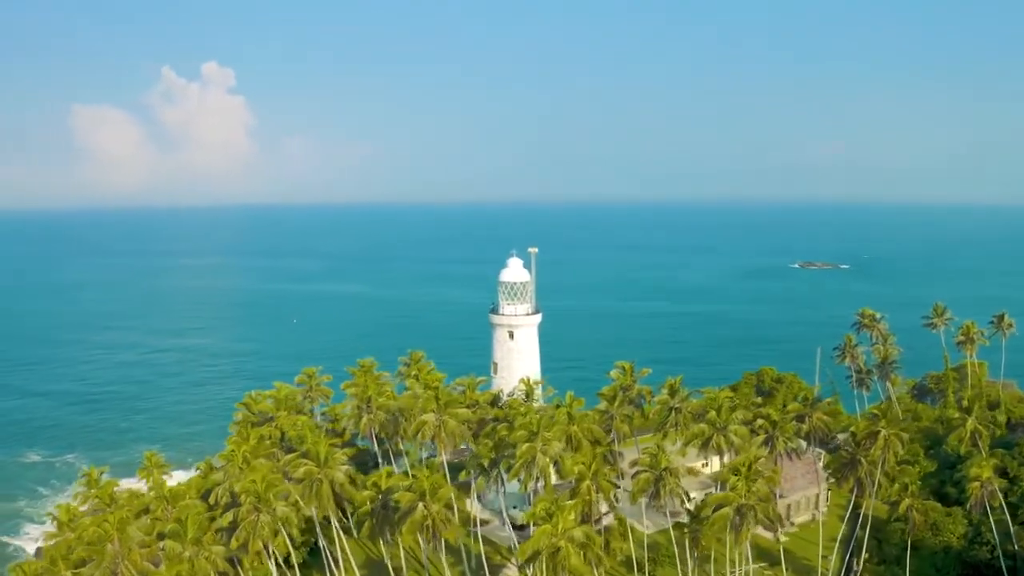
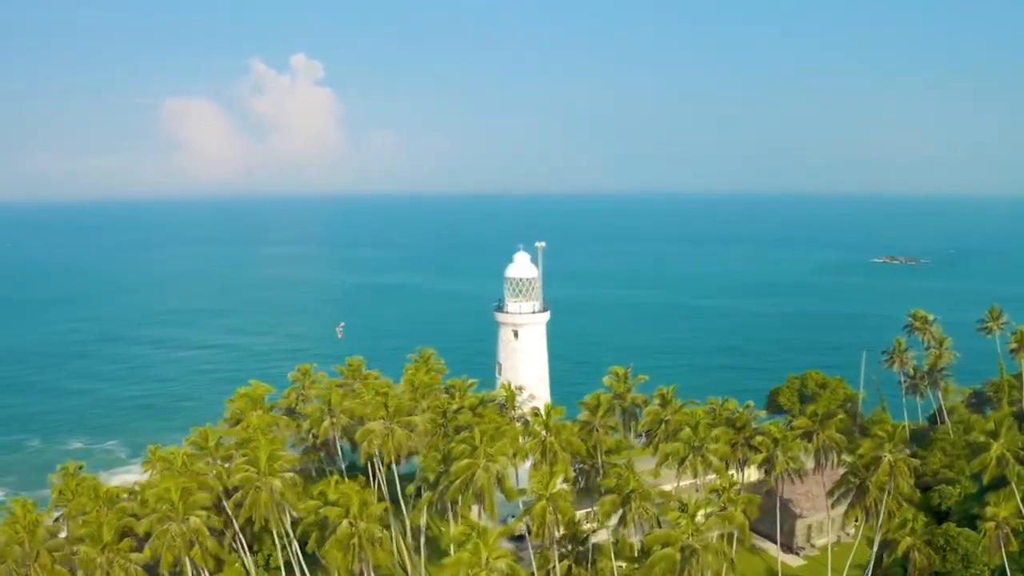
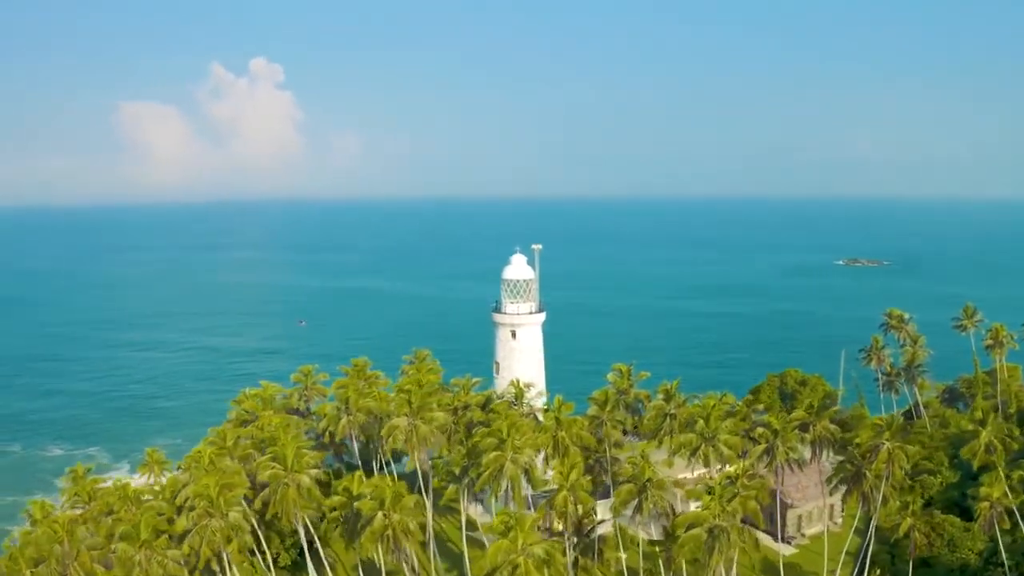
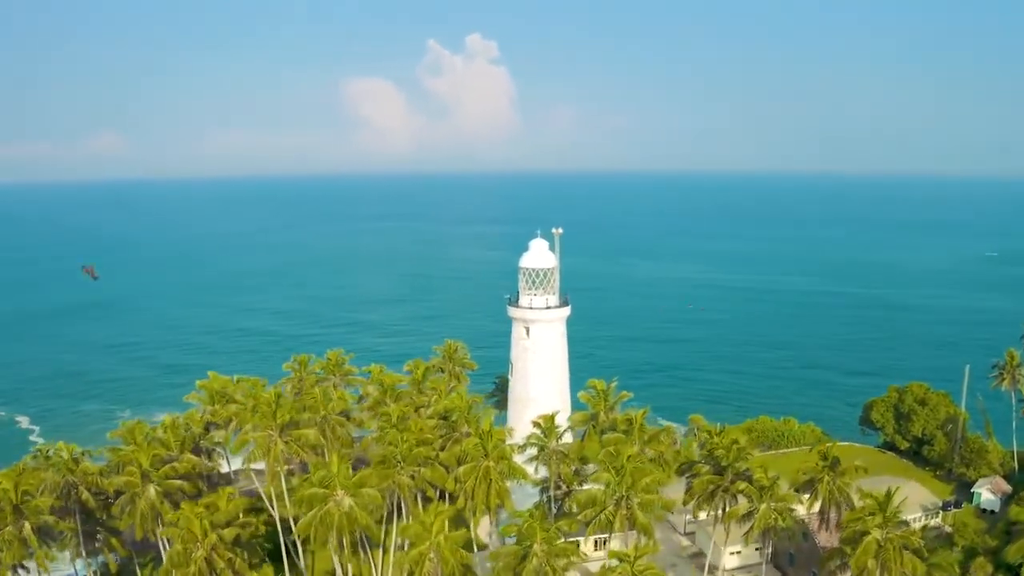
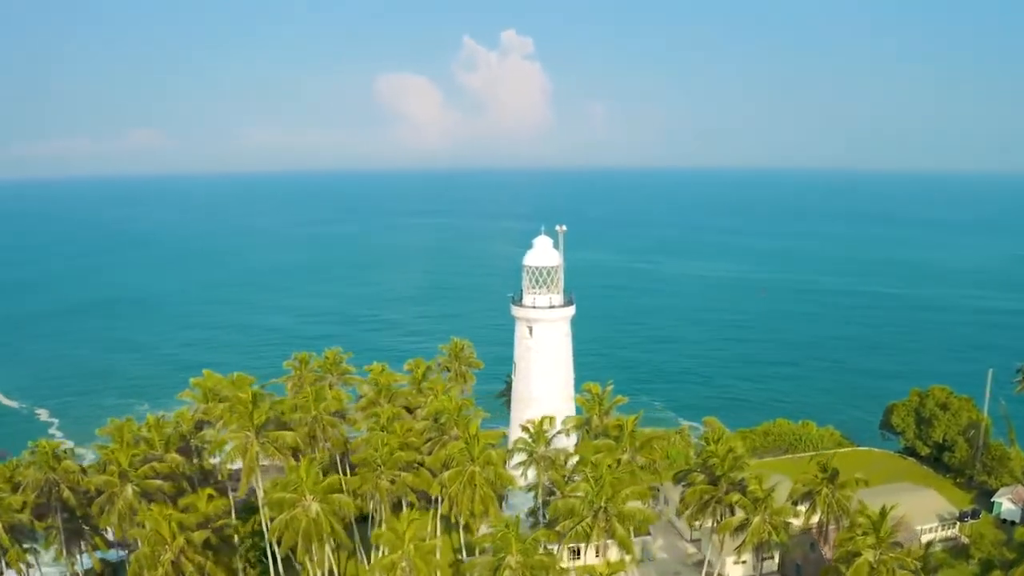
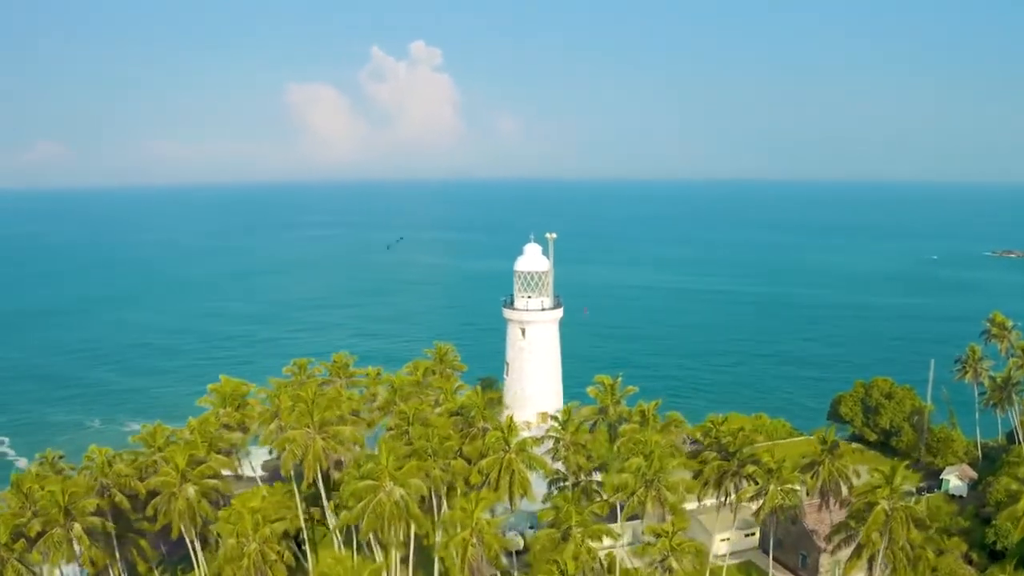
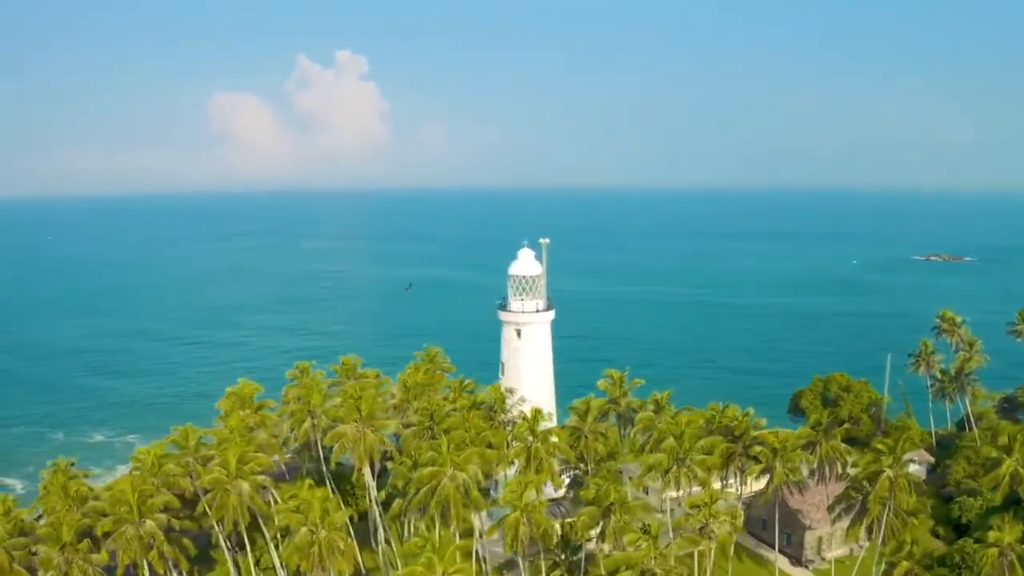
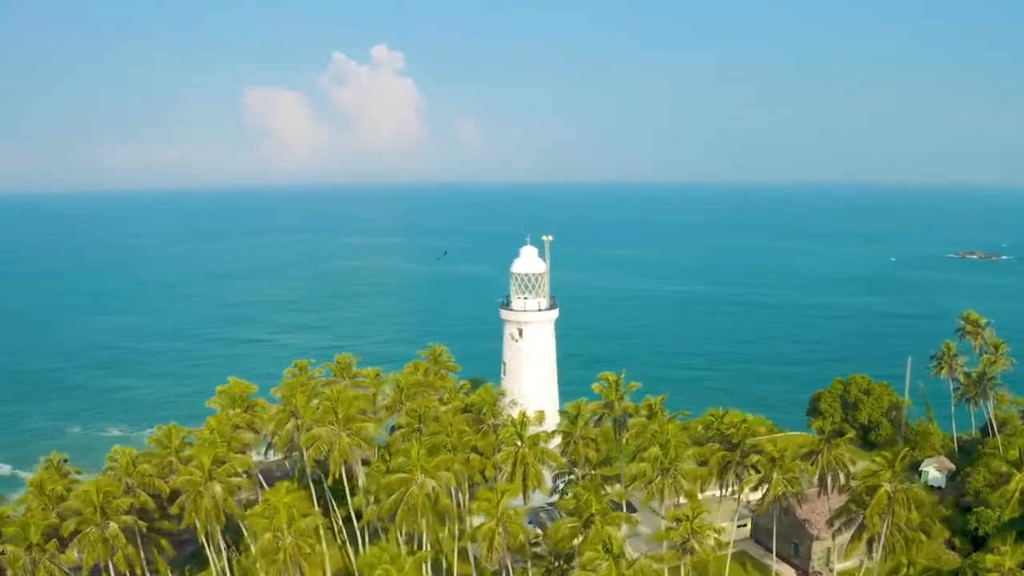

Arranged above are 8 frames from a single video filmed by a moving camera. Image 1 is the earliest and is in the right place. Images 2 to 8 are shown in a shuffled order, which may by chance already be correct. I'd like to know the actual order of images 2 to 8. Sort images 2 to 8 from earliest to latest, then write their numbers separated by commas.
3, 2, 7, 8, 6, 4, 5
